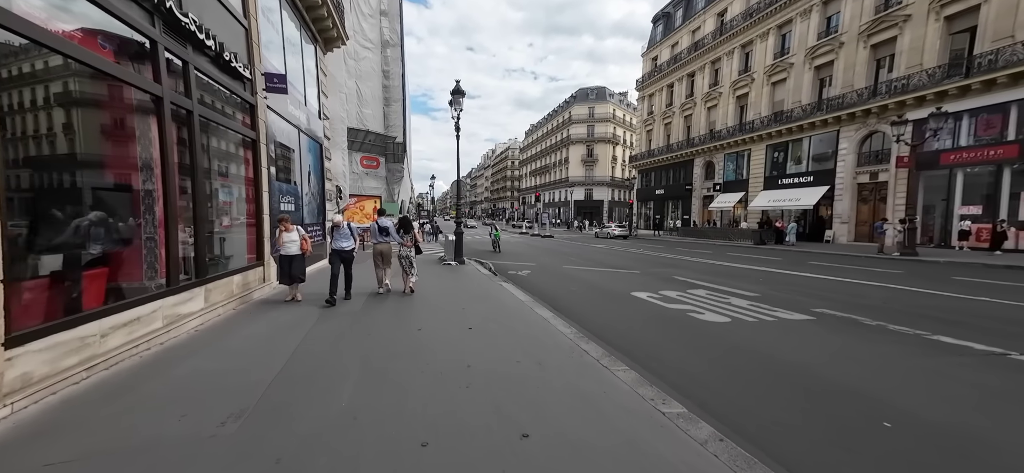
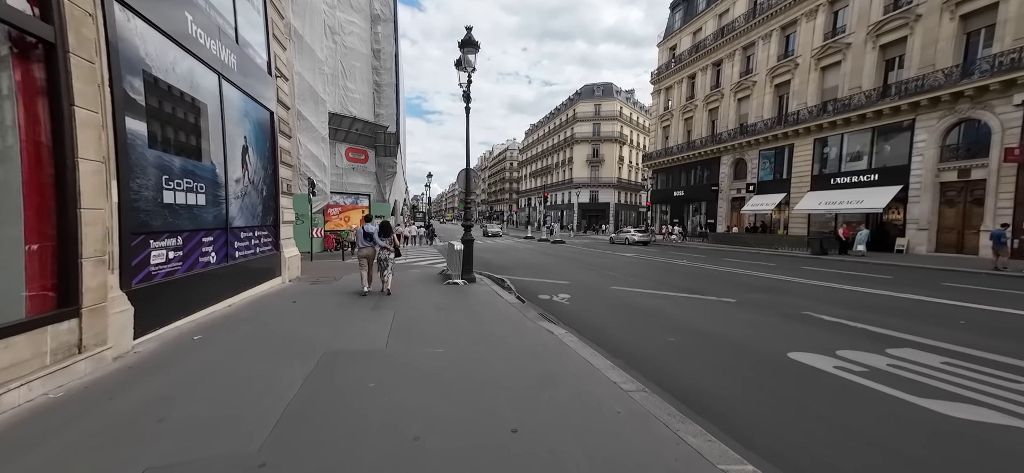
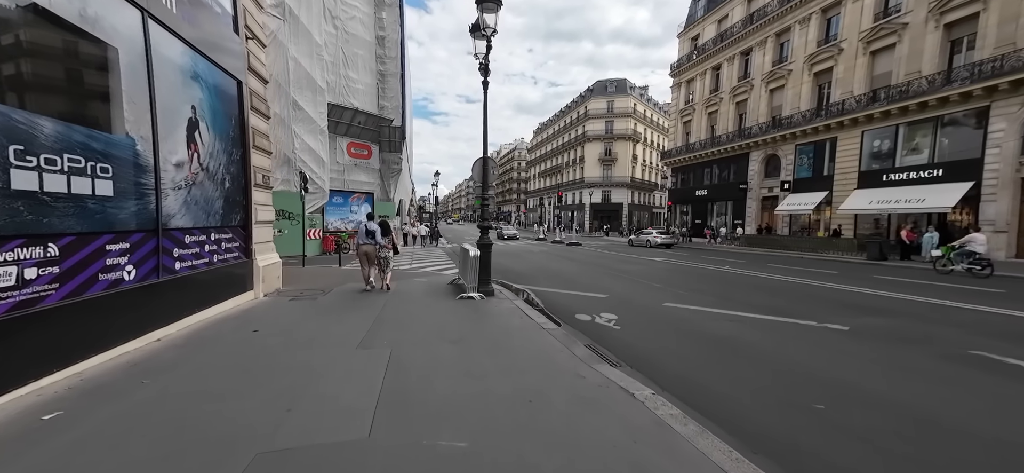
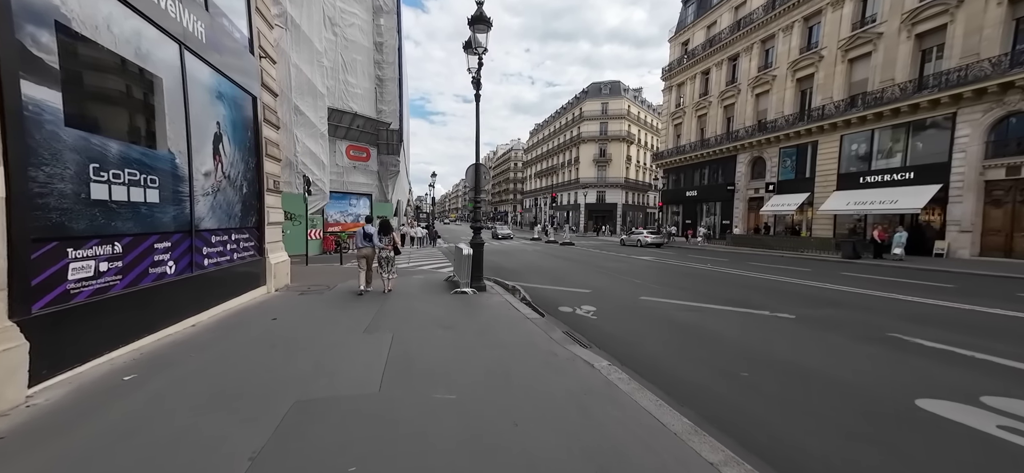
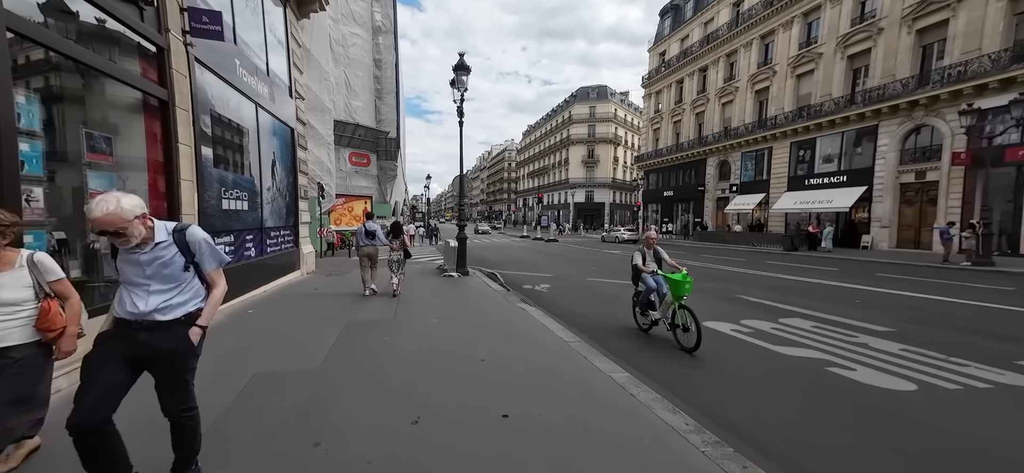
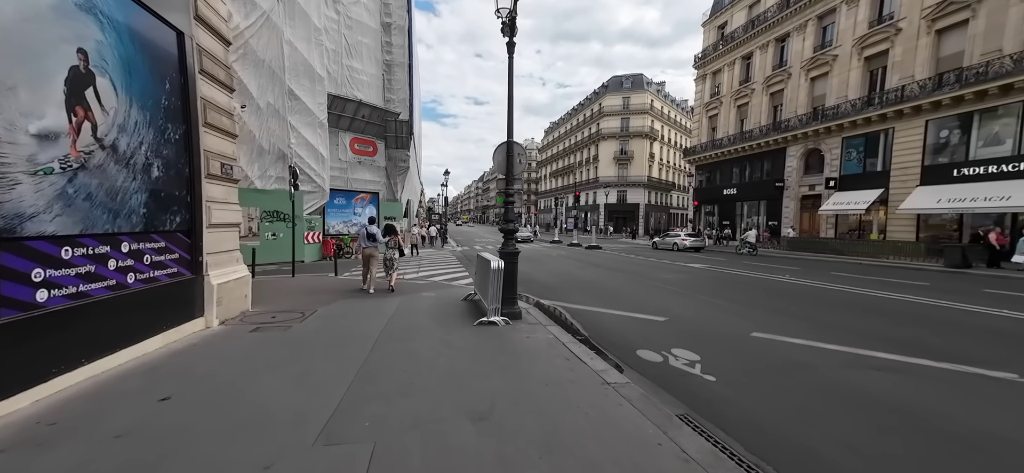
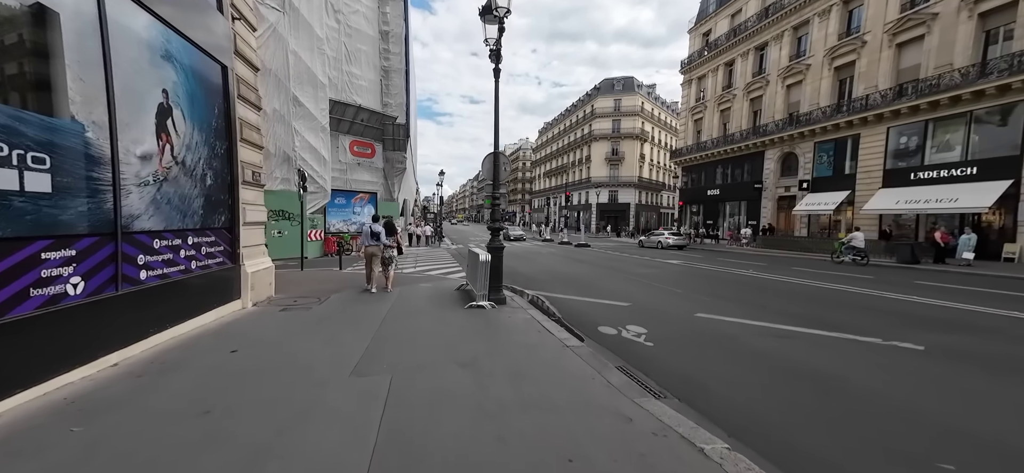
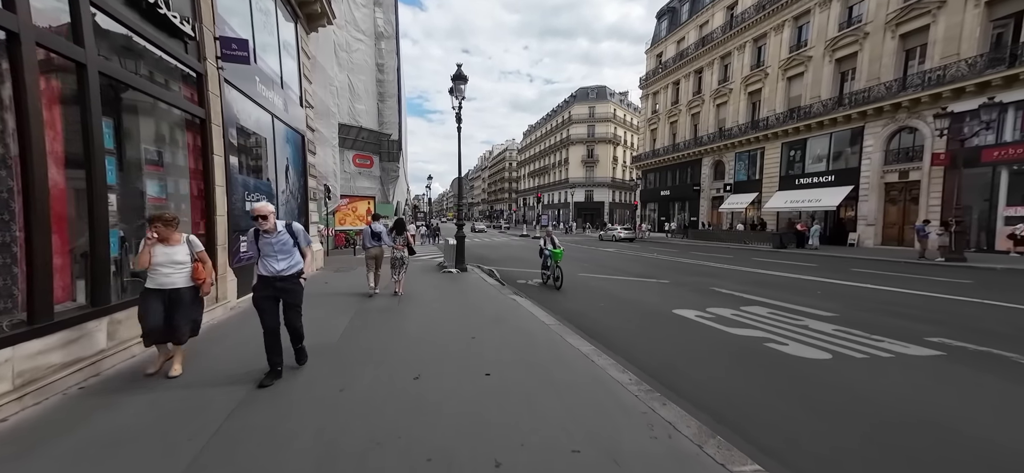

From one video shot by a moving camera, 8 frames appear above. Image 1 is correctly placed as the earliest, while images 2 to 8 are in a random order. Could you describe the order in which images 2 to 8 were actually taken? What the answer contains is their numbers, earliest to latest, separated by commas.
8, 5, 2, 4, 3, 7, 6
